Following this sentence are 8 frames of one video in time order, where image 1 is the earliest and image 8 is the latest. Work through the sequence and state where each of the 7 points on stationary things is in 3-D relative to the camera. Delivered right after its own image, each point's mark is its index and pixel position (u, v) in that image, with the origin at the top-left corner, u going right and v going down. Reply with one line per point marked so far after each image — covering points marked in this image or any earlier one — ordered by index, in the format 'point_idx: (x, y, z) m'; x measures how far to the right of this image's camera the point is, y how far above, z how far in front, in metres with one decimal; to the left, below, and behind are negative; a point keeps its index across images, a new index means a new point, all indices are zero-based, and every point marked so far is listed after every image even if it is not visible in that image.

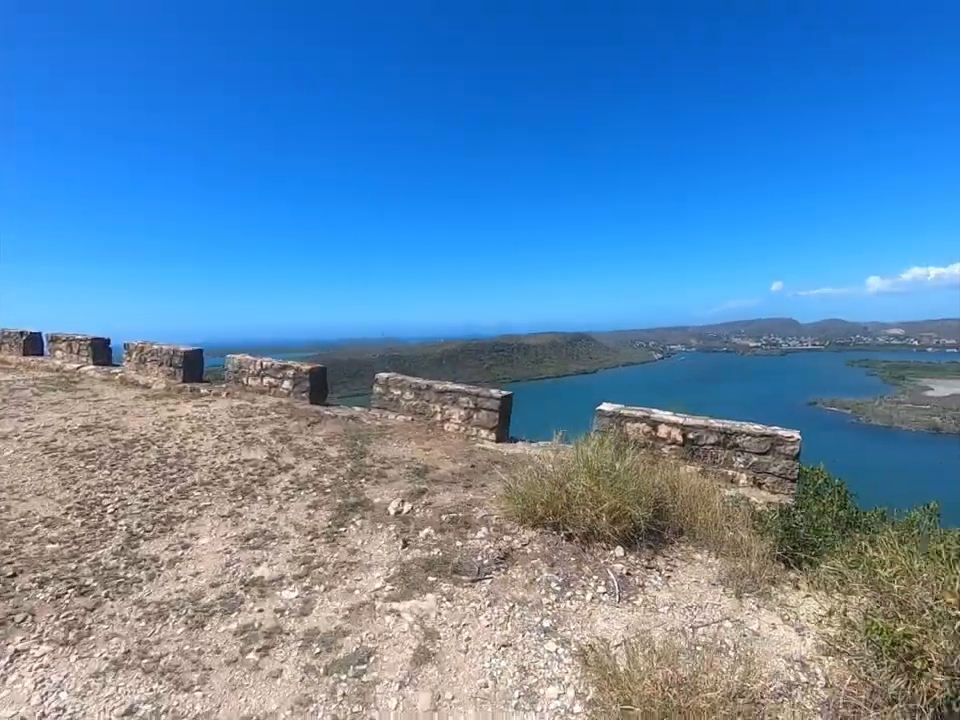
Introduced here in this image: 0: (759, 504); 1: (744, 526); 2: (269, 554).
0: (+2.1, -1.1, +4.1) m
1: (+1.7, -1.0, +3.7) m
2: (-1.2, -1.1, +3.1) m
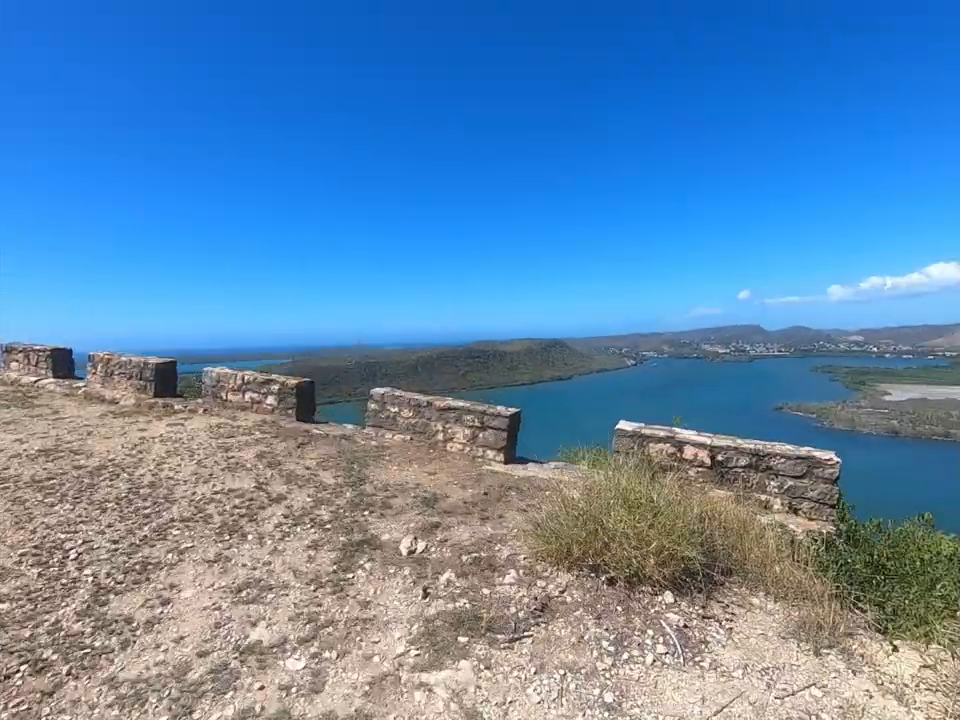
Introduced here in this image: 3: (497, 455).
0: (+2.3, -1.2, +3.8) m
1: (+1.9, -1.1, +3.3) m
2: (-1.1, -1.3, +2.6) m
3: (+0.2, -0.9, +4.8) m
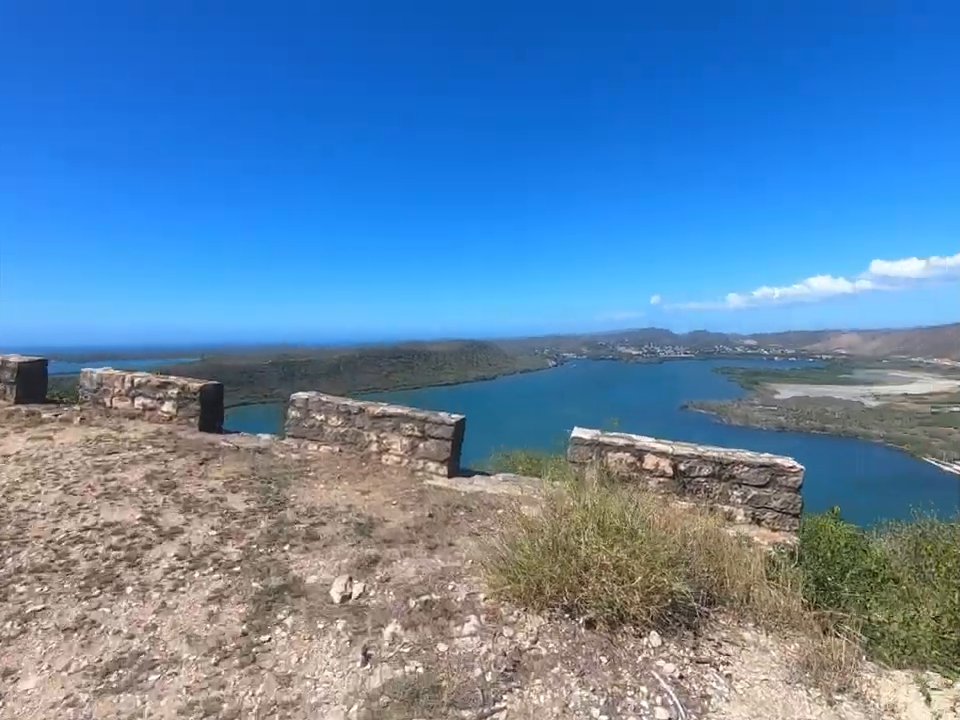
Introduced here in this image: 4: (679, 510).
0: (+1.9, -1.2, +3.5) m
1: (+1.6, -1.2, +3.1) m
2: (-1.2, -1.3, +1.9) m
3: (-0.3, -0.9, +4.2) m
4: (+1.4, -1.0, +3.7) m
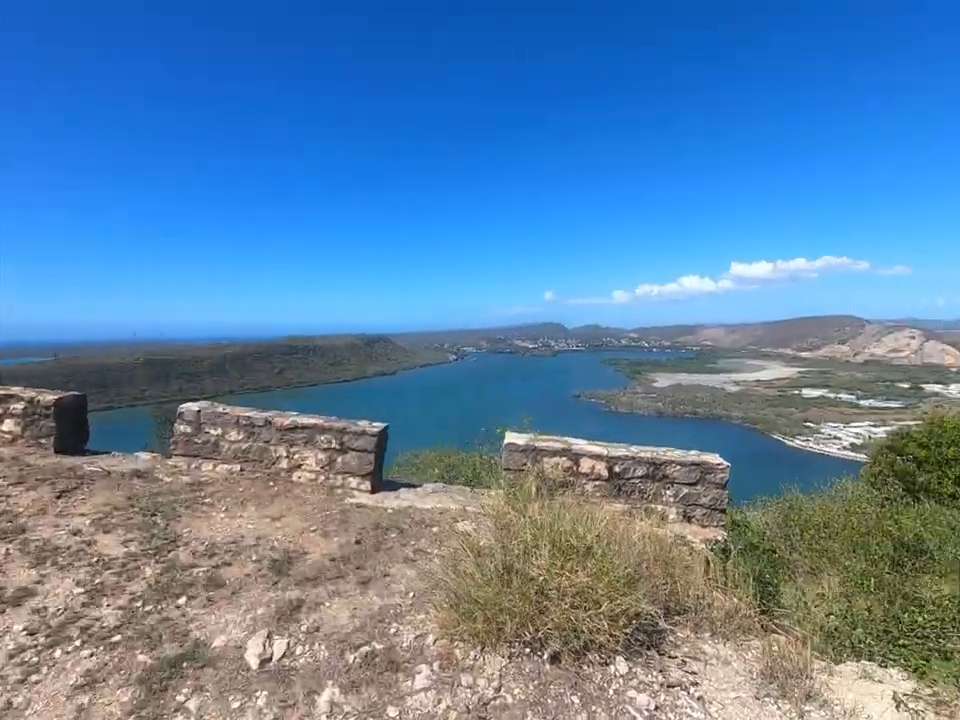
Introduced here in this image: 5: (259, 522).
0: (+1.5, -1.2, +3.5) m
1: (+1.3, -1.2, +3.0) m
2: (-1.3, -1.3, +1.4) m
3: (-0.8, -0.9, +3.8) m
4: (+0.9, -1.0, +3.6) m
5: (-1.4, -1.0, +3.3) m
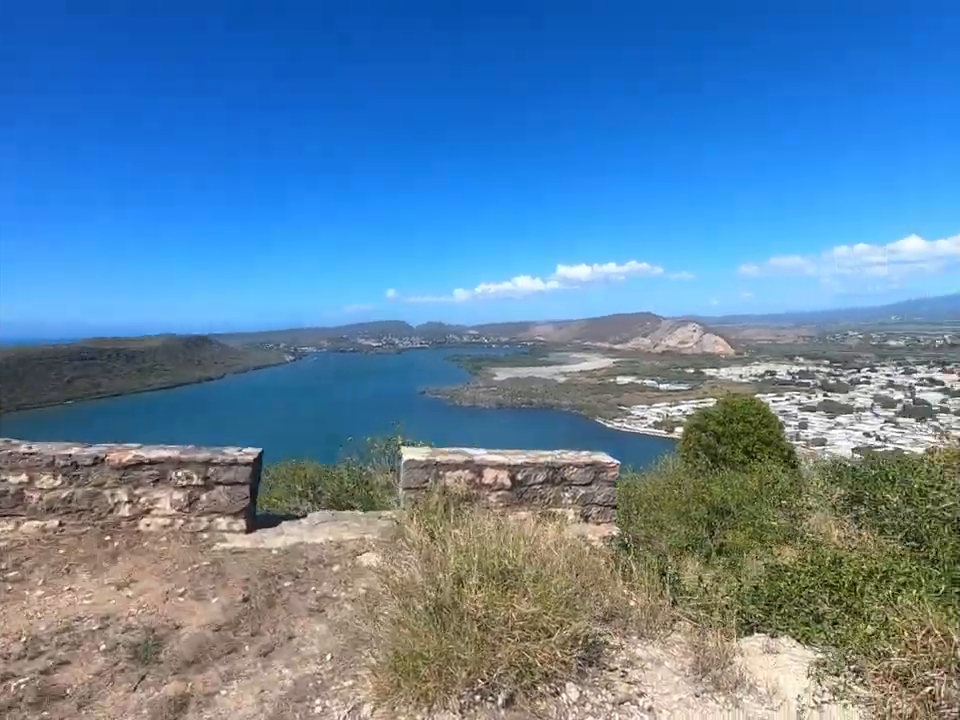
0: (+0.8, -1.3, +3.6) m
1: (+0.8, -1.2, +3.1) m
2: (-1.2, -1.4, +0.7) m
3: (-1.5, -1.0, +3.2) m
4: (+0.3, -1.1, +3.5) m
5: (-1.8, -1.1, +2.5) m
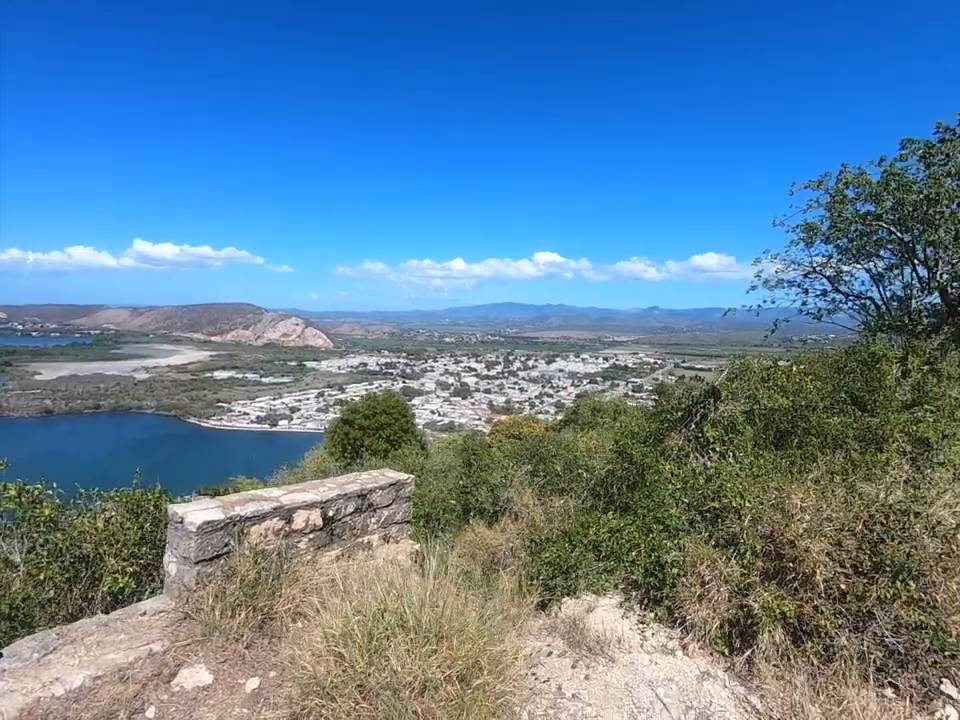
0: (-0.5, -1.4, +3.5) m
1: (-0.1, -1.3, +3.1) m
2: (0.0, -1.6, 0.0) m
3: (-1.9, -1.1, +1.6) m
4: (-0.8, -1.2, +3.1) m
5: (-1.7, -1.2, +0.9) m
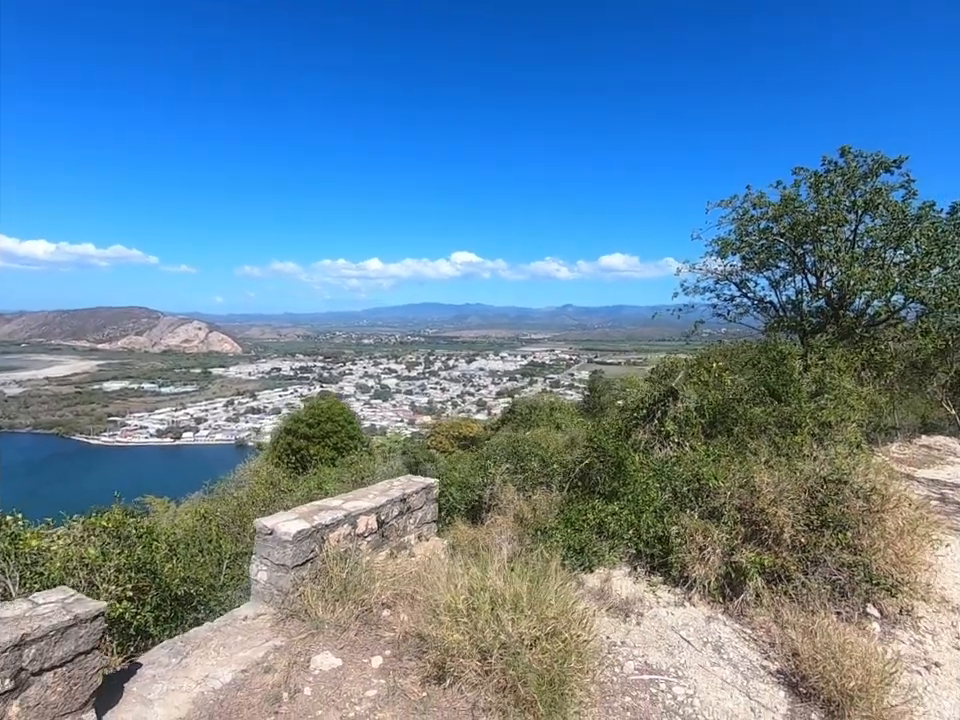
0: (-0.3, -1.5, +4.0) m
1: (+0.1, -1.4, +3.6) m
2: (+0.7, -1.7, +0.6) m
3: (-1.4, -1.3, +1.9) m
4: (-0.5, -1.3, +3.5) m
5: (-1.1, -1.4, +1.2) m
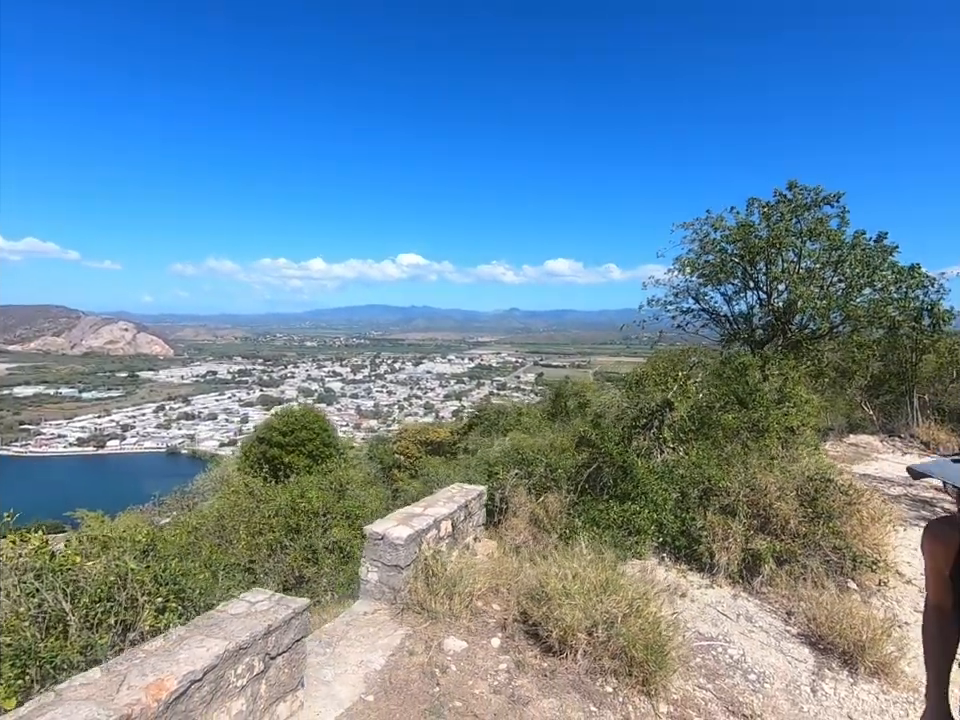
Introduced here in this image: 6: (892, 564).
0: (+0.2, -1.7, +4.5) m
1: (+0.6, -1.6, +4.1) m
2: (+1.5, -1.8, +1.2) m
3: (-0.7, -1.4, +2.3) m
4: (0.0, -1.5, +4.0) m
5: (-0.4, -1.6, +1.7) m
6: (+3.5, -1.7, +4.4) m
